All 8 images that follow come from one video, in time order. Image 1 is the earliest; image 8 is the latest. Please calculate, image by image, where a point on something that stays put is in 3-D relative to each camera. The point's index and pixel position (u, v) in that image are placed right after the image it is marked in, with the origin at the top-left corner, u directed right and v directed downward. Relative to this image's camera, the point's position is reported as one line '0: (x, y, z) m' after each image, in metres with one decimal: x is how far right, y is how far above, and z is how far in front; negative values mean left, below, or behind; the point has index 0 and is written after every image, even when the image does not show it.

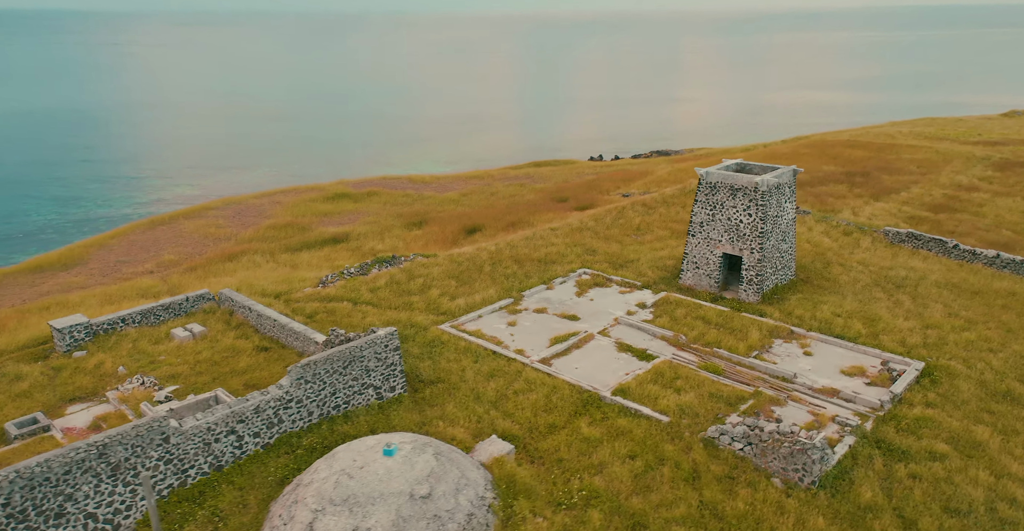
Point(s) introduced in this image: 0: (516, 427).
0: (0.0, -3.3, +14.2) m
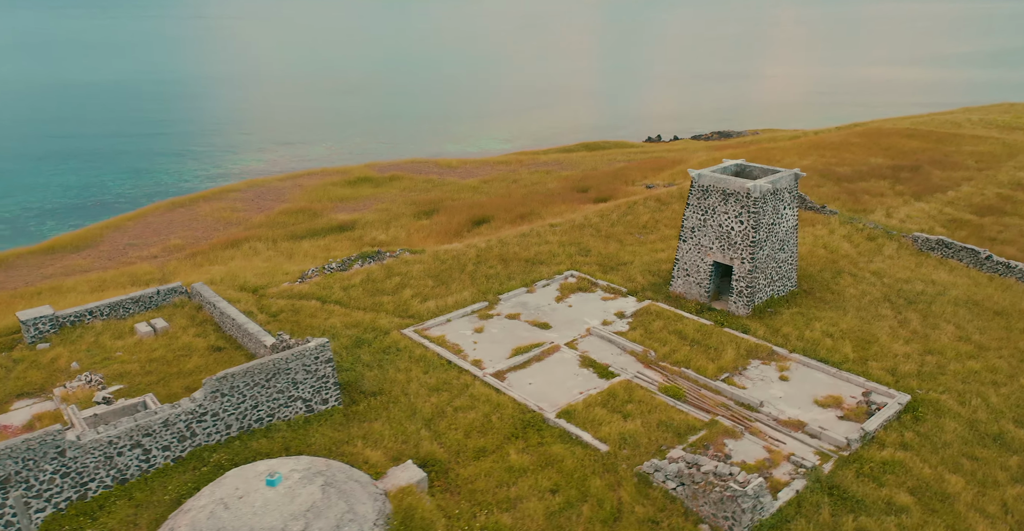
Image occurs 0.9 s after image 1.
0: (-1.4, -3.6, +13.6) m
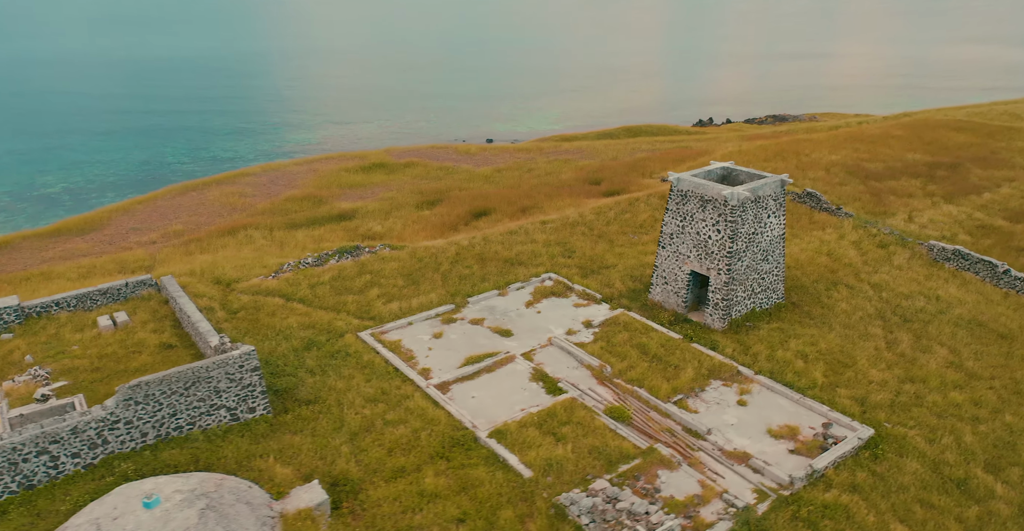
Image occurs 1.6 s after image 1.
0: (-3.0, -3.8, +13.2) m
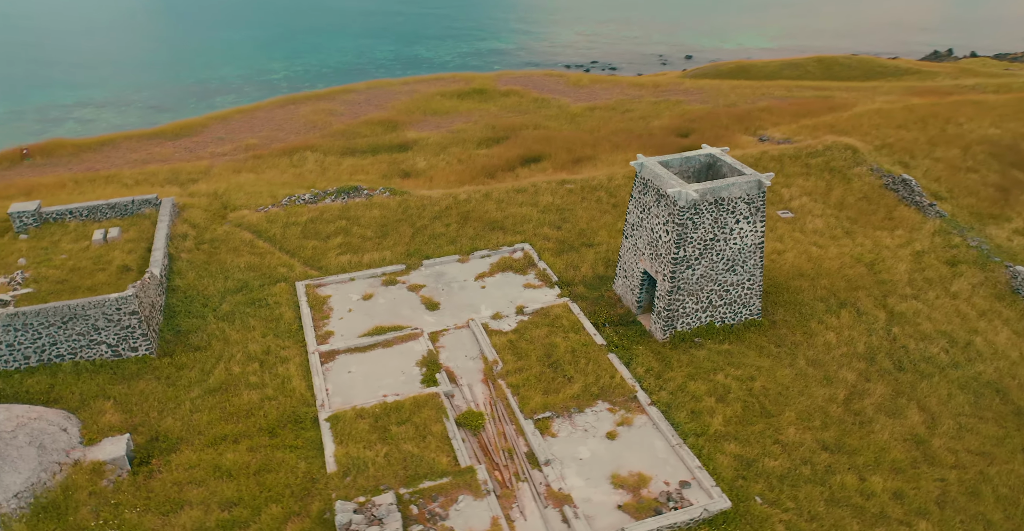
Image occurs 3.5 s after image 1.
0: (-6.5, -3.2, +13.7) m
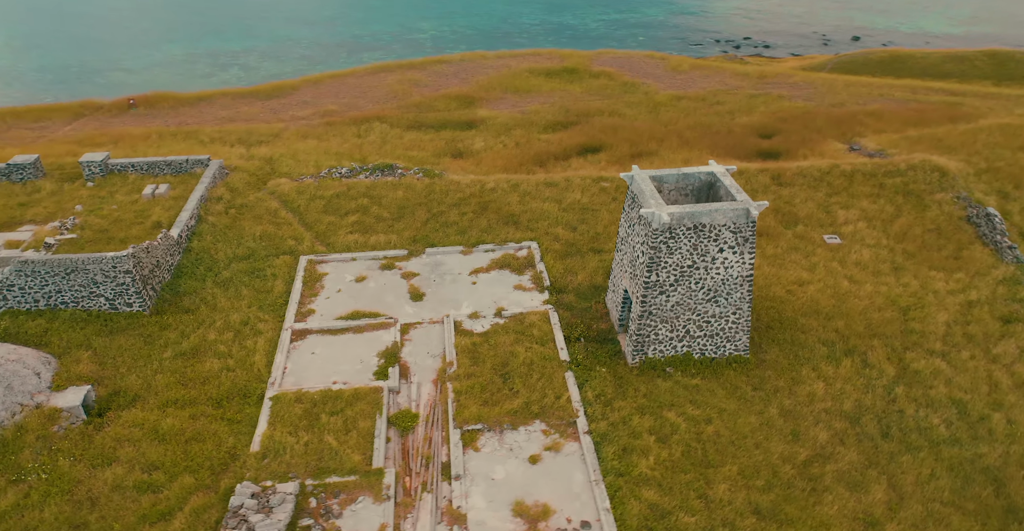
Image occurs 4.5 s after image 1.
0: (-7.8, -2.5, +14.8) m
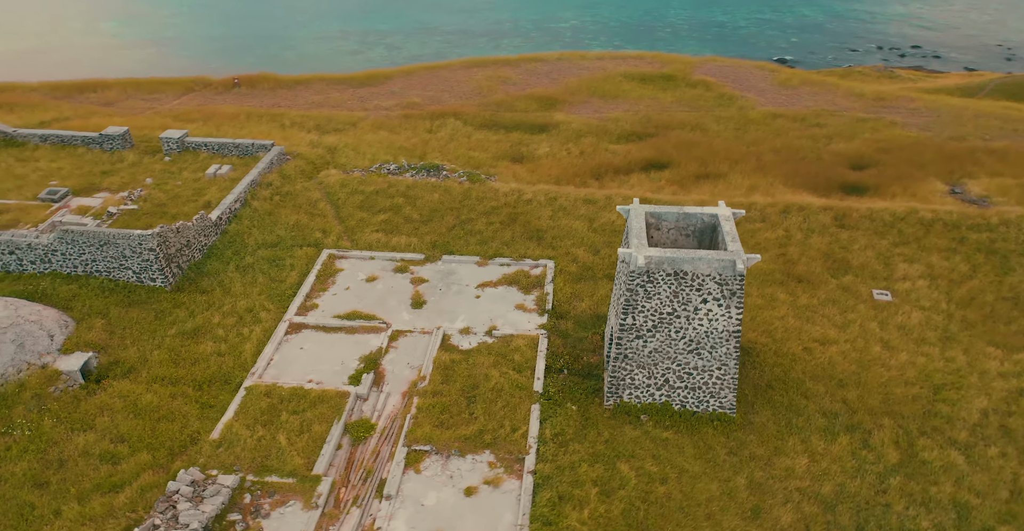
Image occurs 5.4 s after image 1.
0: (-8.5, -2.1, +15.9) m
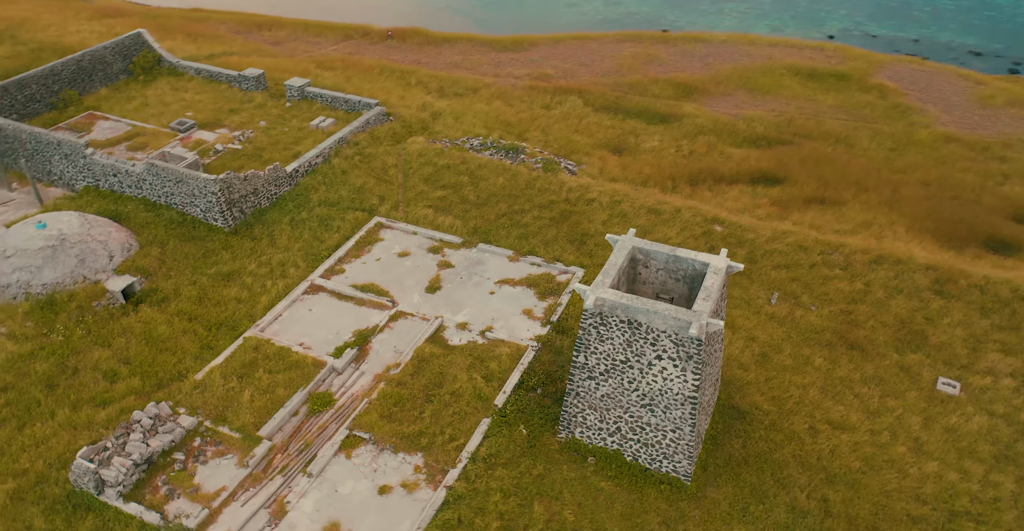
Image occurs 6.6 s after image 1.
0: (-8.7, -0.7, +17.9) m
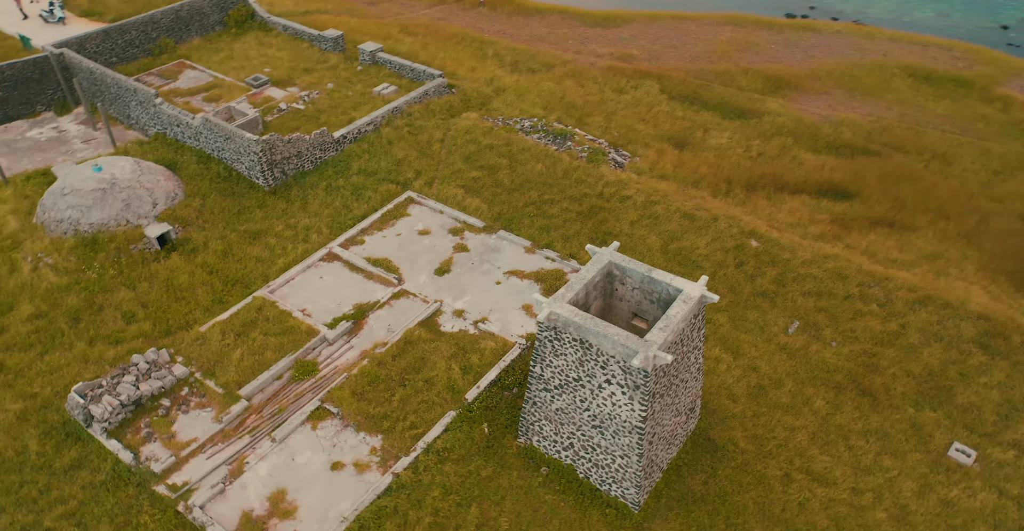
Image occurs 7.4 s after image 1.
0: (-8.5, +0.6, +19.0) m
